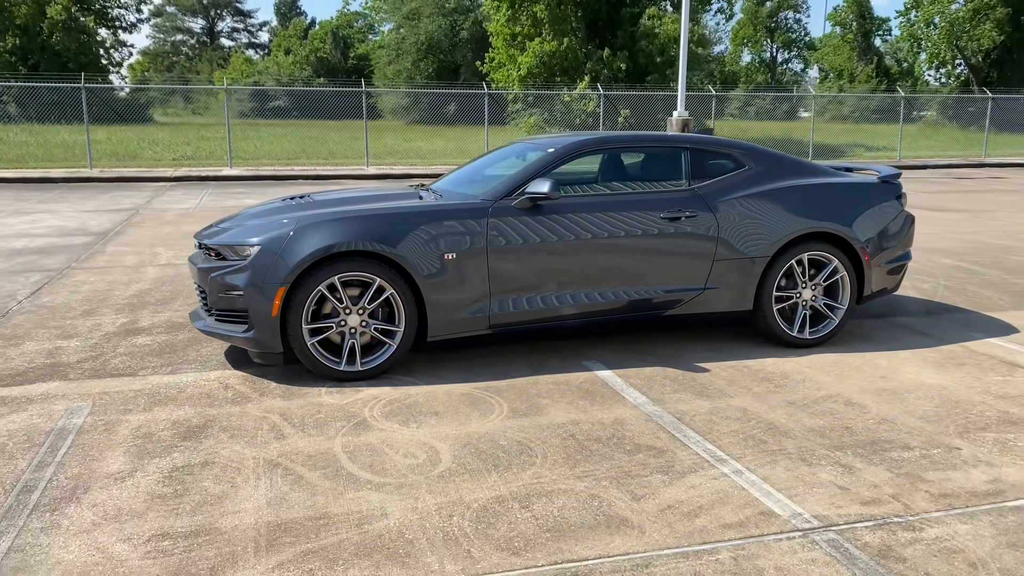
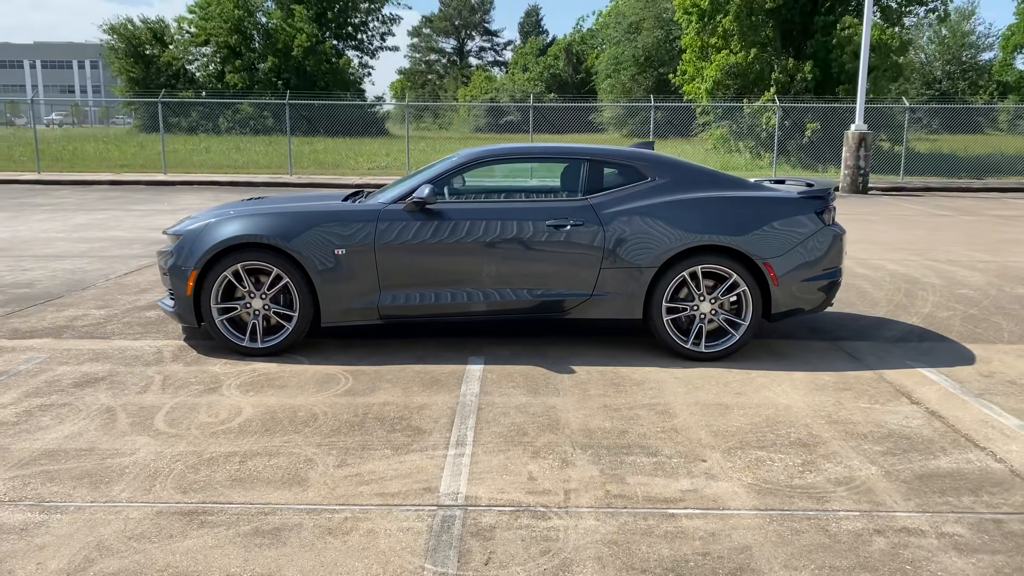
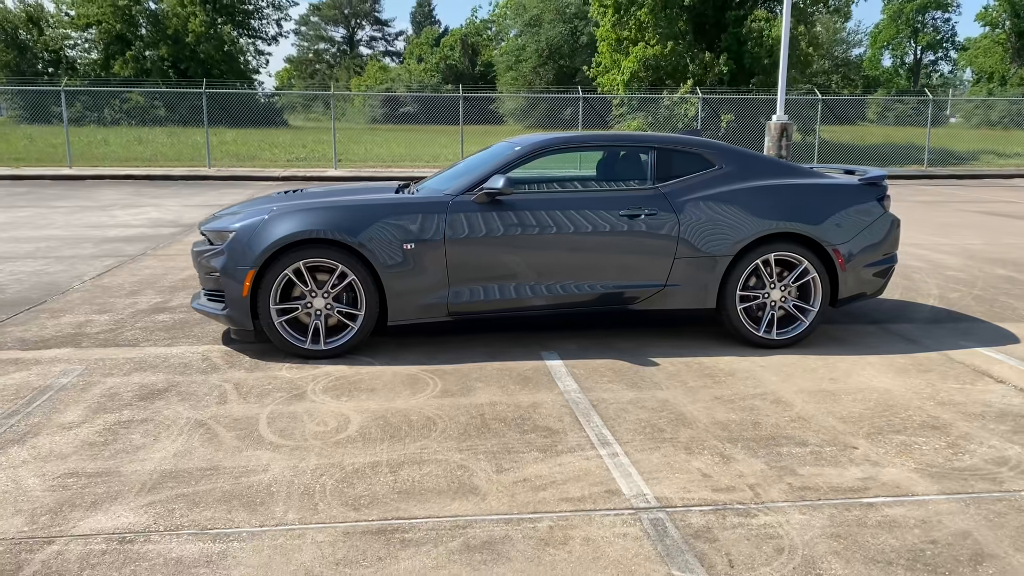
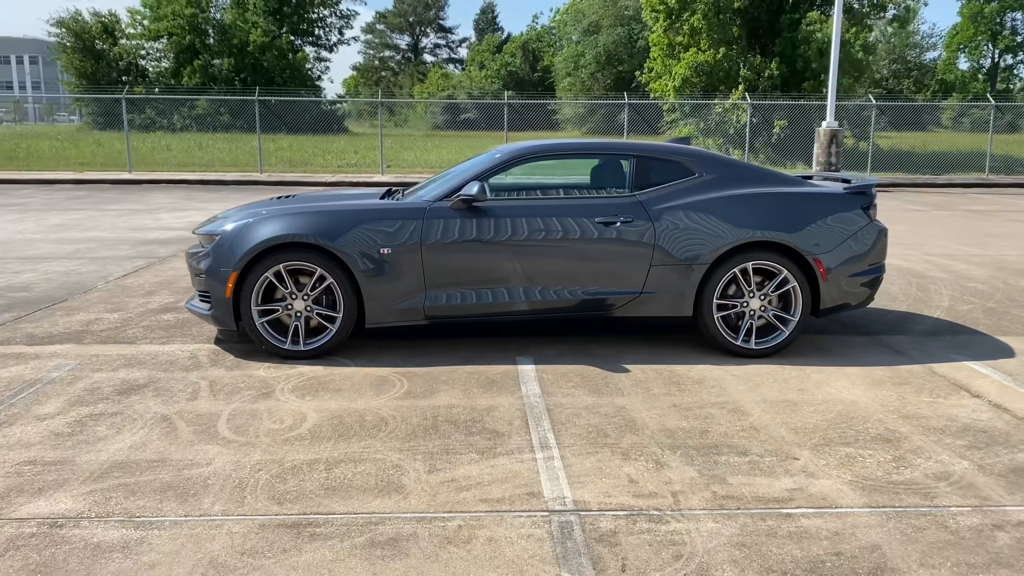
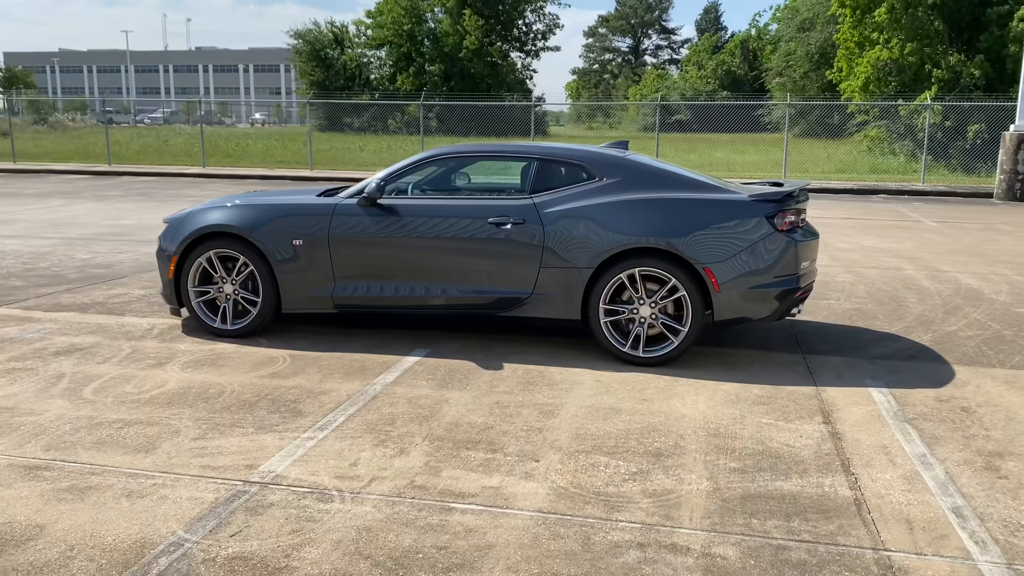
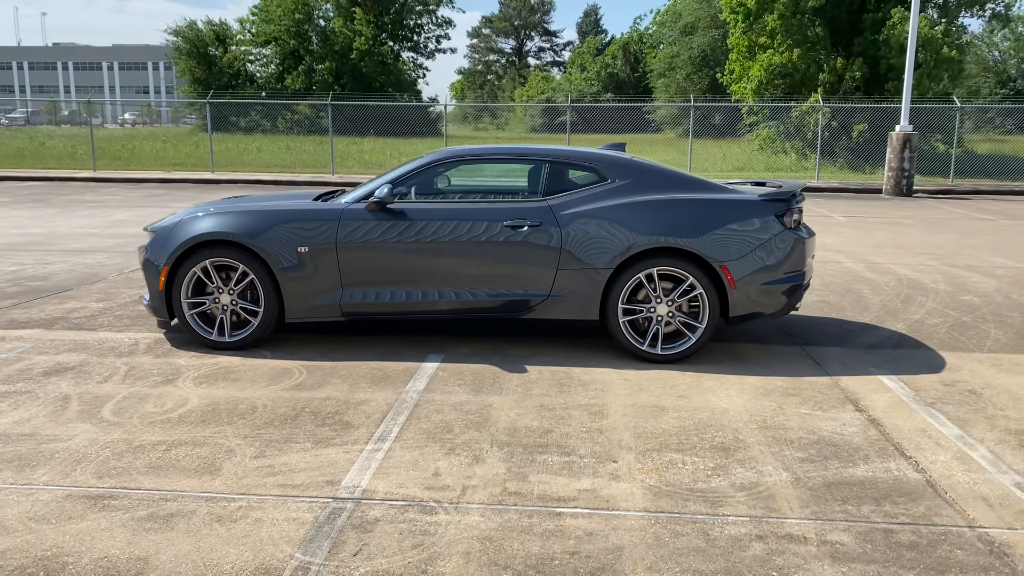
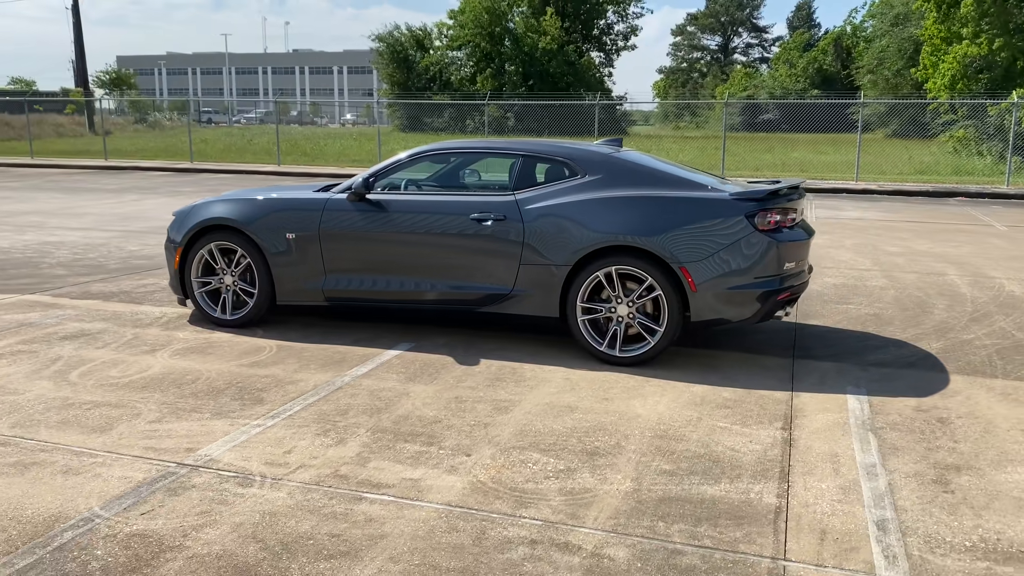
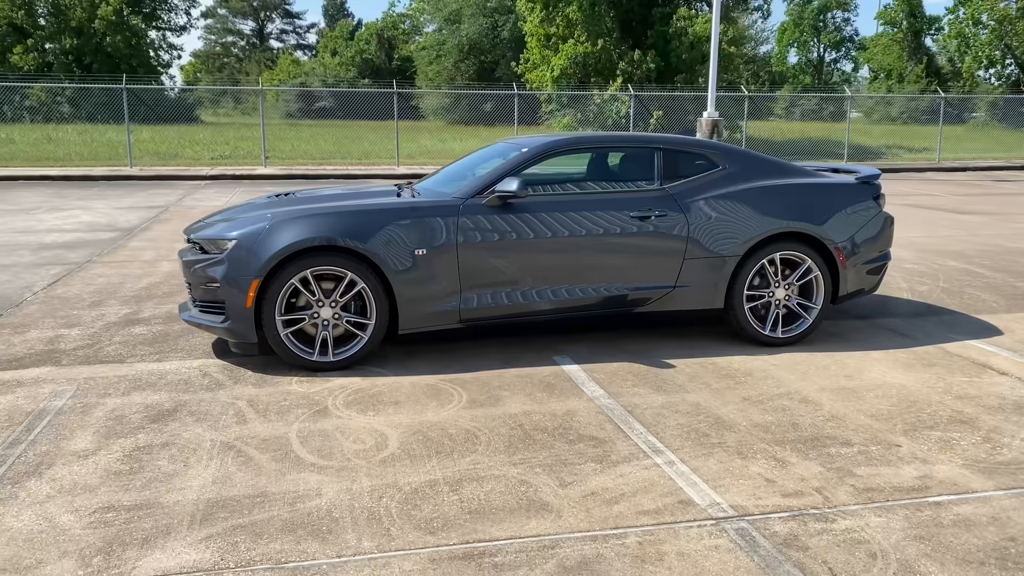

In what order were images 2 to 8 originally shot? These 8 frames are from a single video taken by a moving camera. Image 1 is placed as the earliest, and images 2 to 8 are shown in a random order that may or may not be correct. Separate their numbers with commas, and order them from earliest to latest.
8, 3, 4, 2, 6, 5, 7
